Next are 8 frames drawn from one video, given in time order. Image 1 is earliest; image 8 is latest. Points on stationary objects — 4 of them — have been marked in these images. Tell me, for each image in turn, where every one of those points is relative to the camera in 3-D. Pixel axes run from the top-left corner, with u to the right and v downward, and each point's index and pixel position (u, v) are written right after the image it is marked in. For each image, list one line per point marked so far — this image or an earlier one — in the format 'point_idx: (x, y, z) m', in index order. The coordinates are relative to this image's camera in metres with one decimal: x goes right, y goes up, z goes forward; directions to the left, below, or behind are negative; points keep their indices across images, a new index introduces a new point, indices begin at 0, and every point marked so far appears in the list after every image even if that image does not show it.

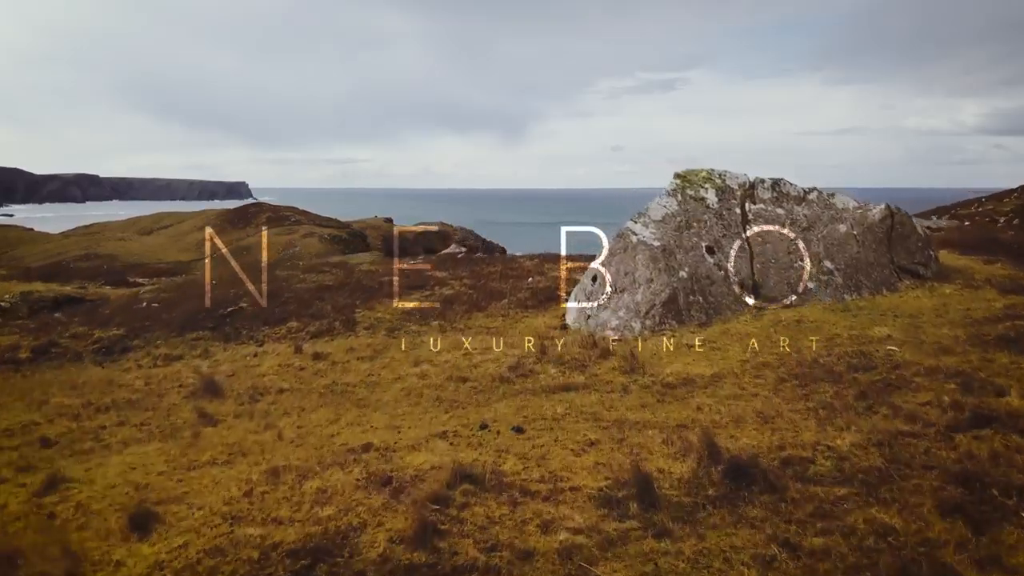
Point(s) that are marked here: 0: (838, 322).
0: (+9.3, -1.0, +16.1) m
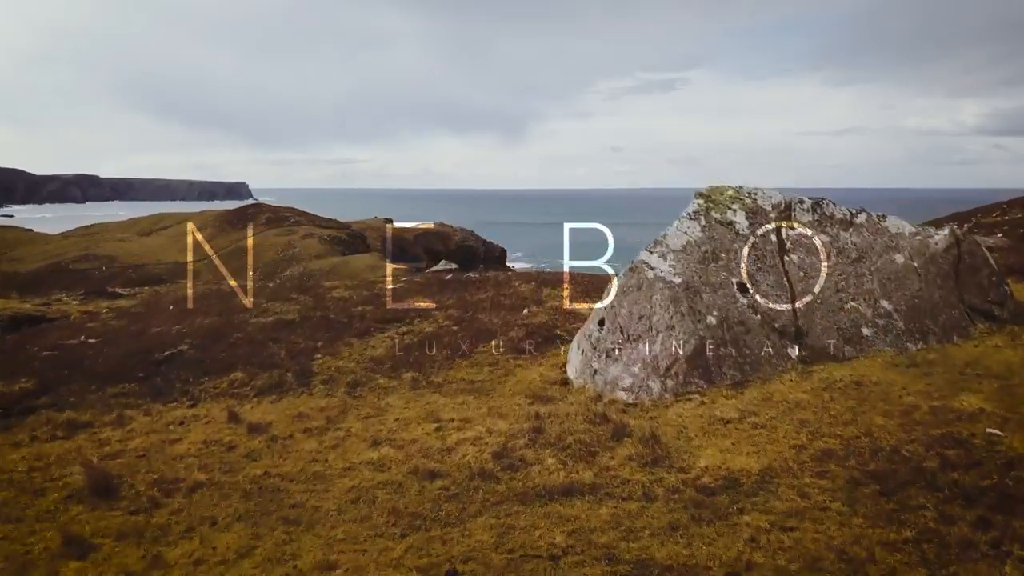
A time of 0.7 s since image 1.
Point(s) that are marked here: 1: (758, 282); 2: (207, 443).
0: (+9.0, -2.2, +12.8) m
1: (+6.6, +0.2, +15.2) m
2: (-6.7, -3.4, +12.5) m
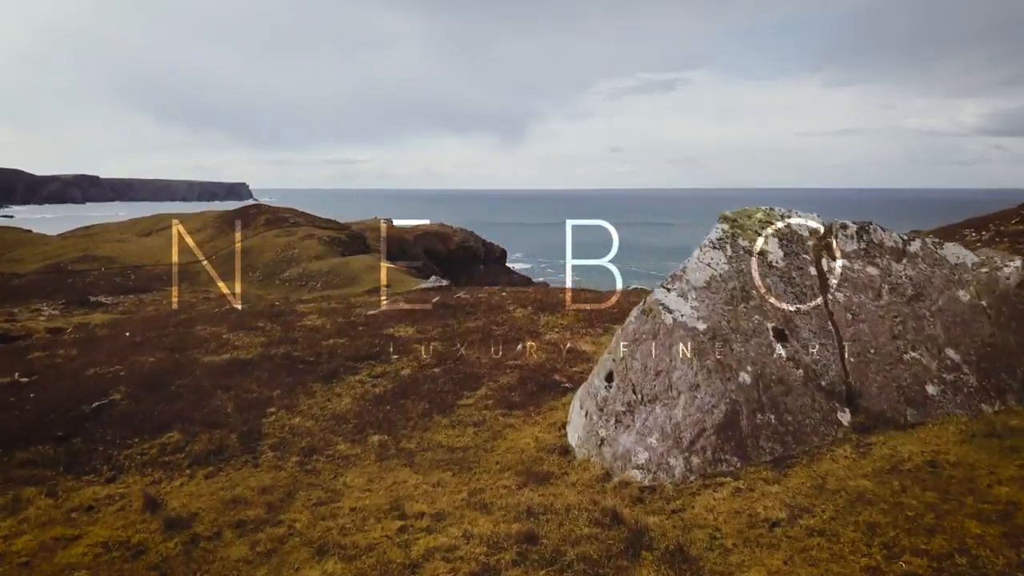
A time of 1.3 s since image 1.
0: (+8.8, -3.2, +10.2) m
1: (+6.4, -0.9, +12.6) m
2: (-7.0, -4.5, +9.8) m
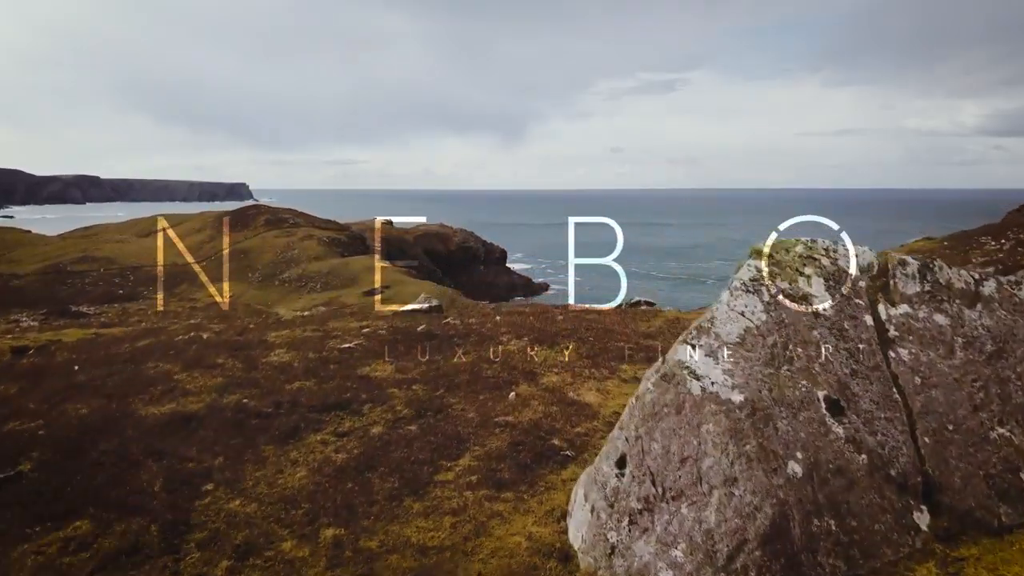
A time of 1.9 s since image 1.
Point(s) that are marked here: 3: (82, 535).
0: (+8.5, -4.3, +7.6) m
1: (+6.1, -1.9, +10.1) m
2: (-7.2, -5.5, +7.3) m
3: (-8.1, -4.6, +10.6) m
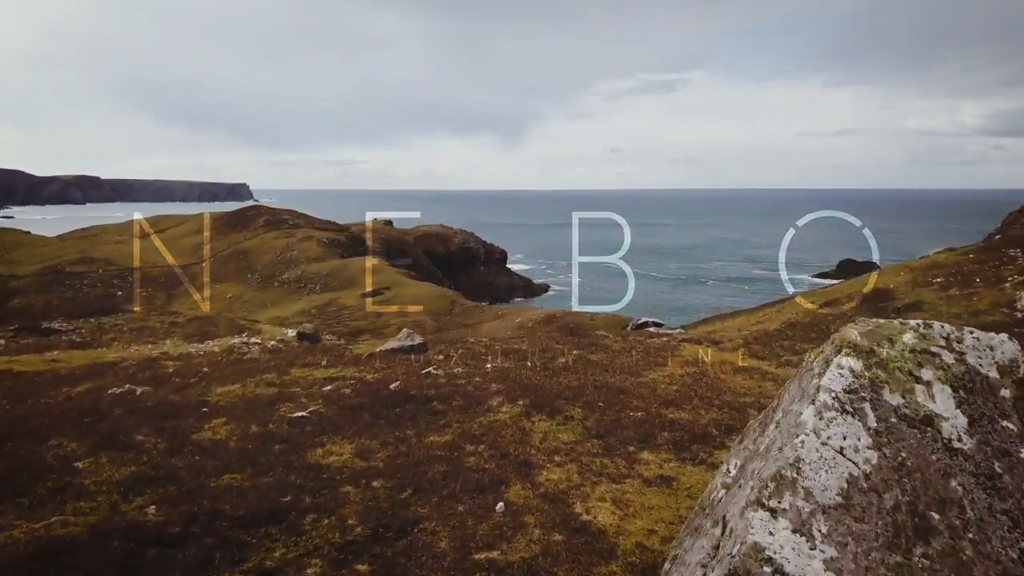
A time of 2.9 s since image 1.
0: (+8.0, -5.4, +6.1) m
1: (+5.6, -3.0, +8.6) m
2: (-7.7, -6.6, +5.8) m
3: (-8.6, -5.7, +9.1) m
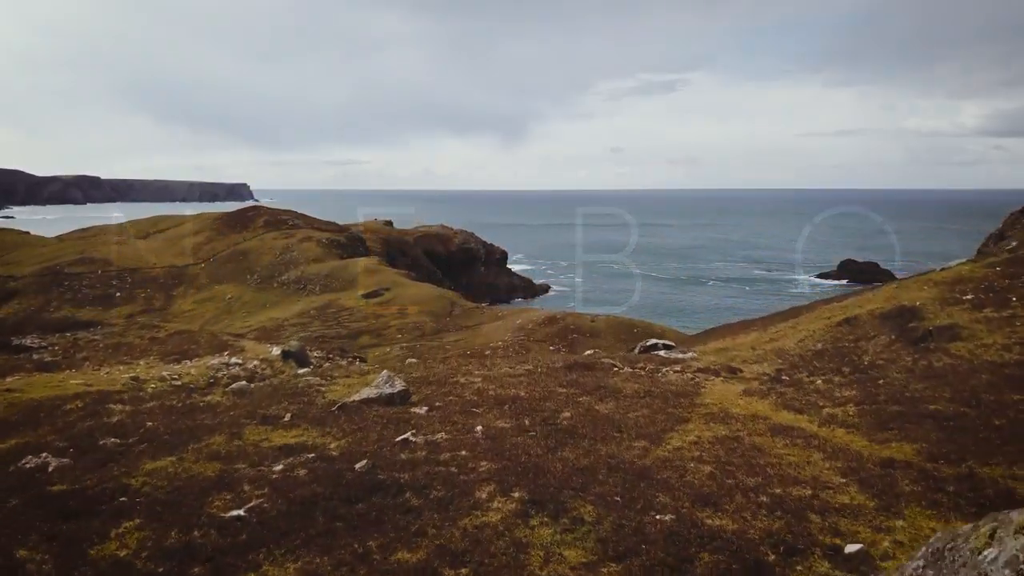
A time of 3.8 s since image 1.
0: (+7.9, -6.4, +3.8) m
1: (+5.5, -4.0, +6.2) m
2: (-7.9, -7.6, +3.4) m
3: (-8.7, -6.7, +6.7) m
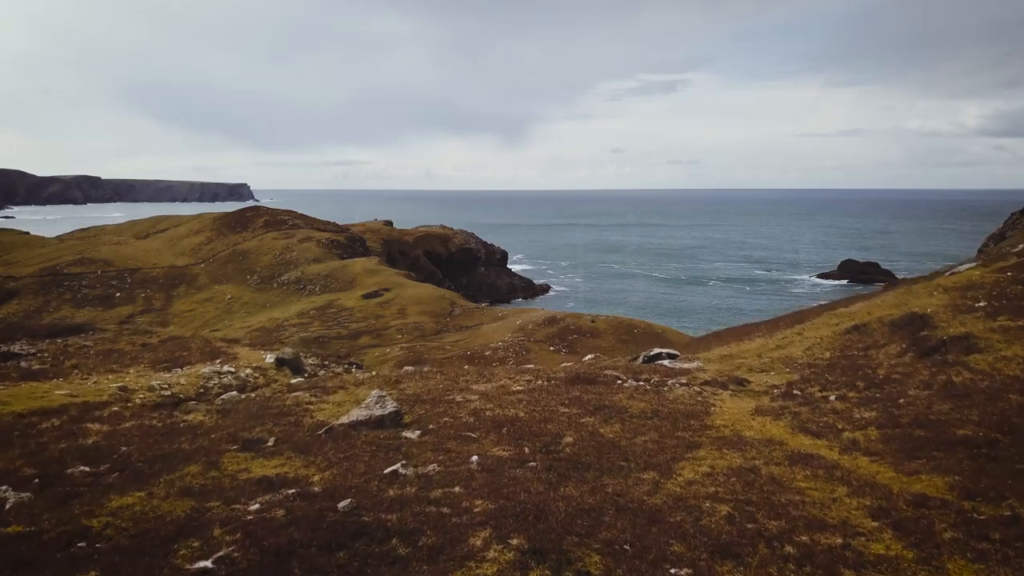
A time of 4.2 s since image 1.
0: (+7.9, -6.8, +2.8) m
1: (+5.5, -4.4, +5.3) m
2: (-7.9, -8.0, +2.5) m
3: (-8.7, -7.1, +5.8) m
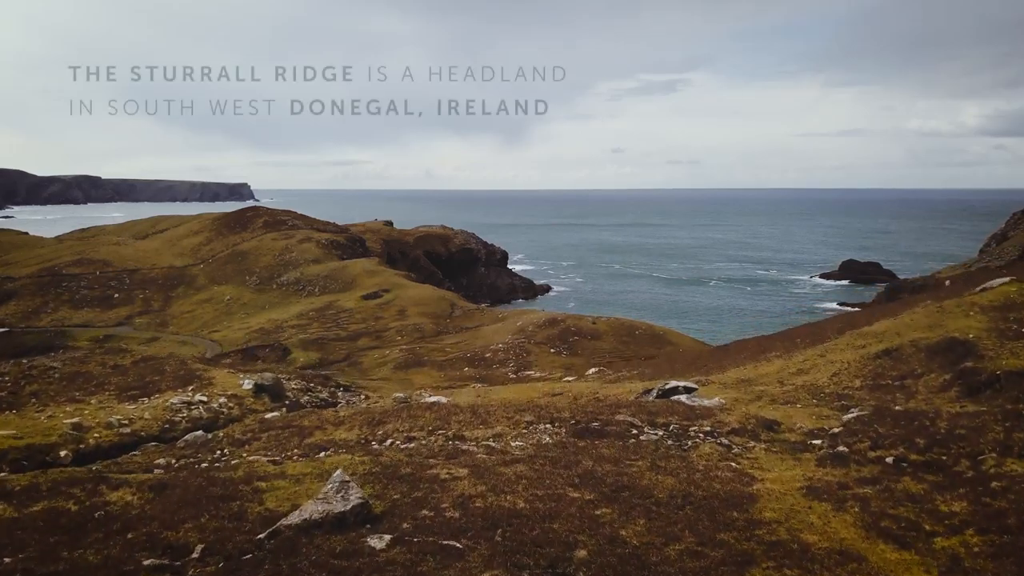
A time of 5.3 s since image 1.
0: (+7.8, -8.0, -0.1) m
1: (+5.4, -5.6, +2.3) m
2: (-8.0, -9.2, -0.4) m
3: (-8.8, -8.3, +2.9) m
